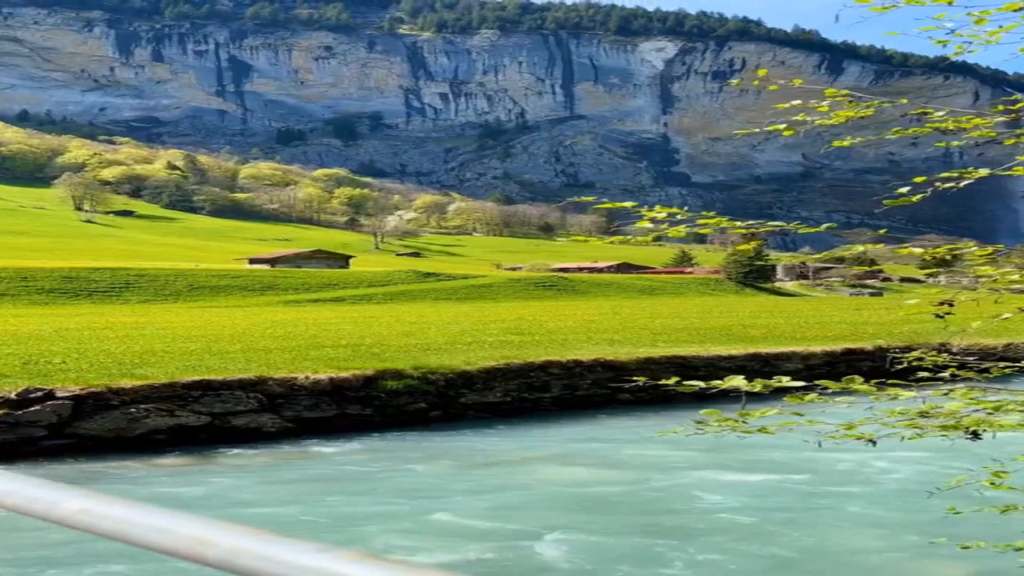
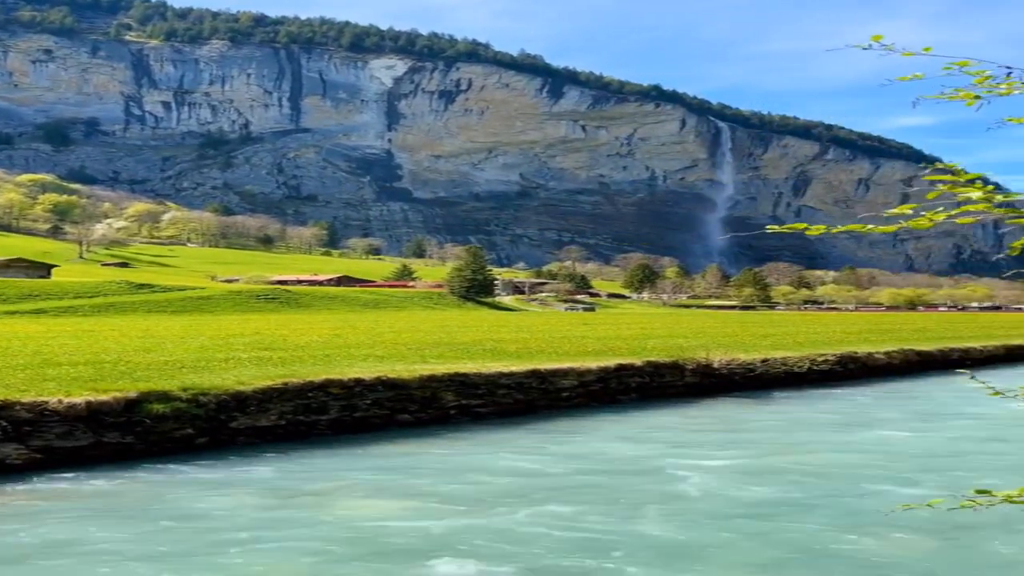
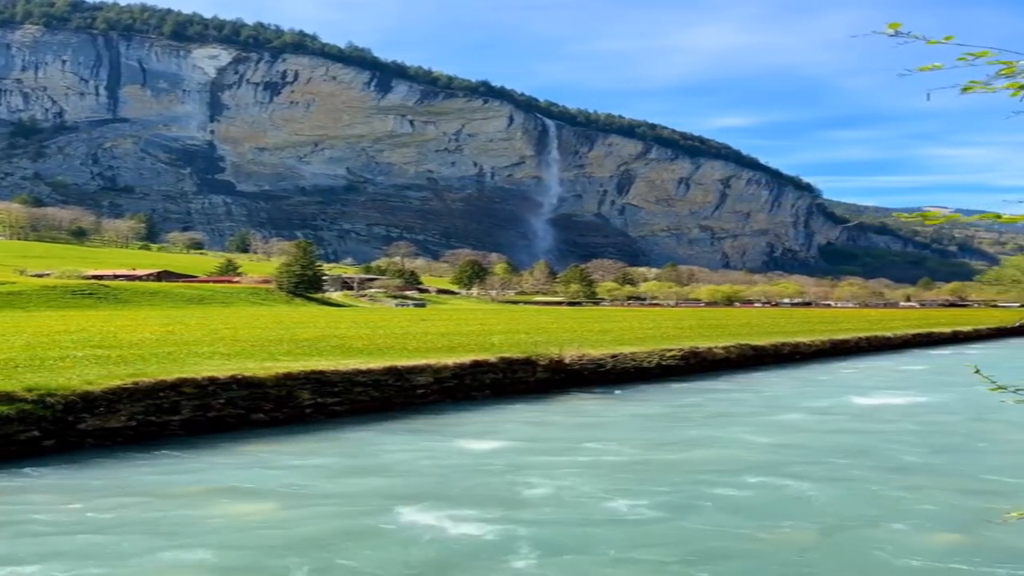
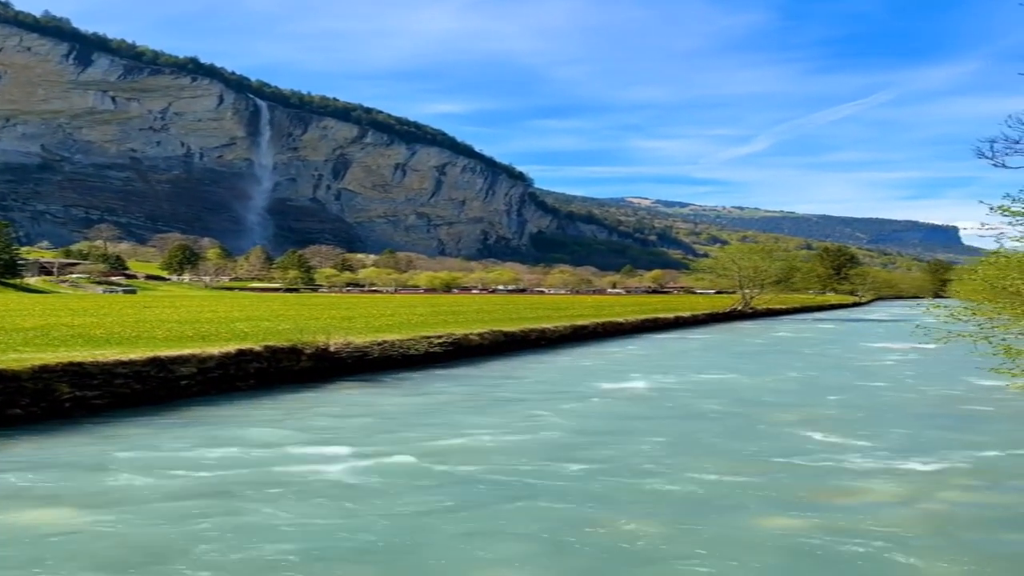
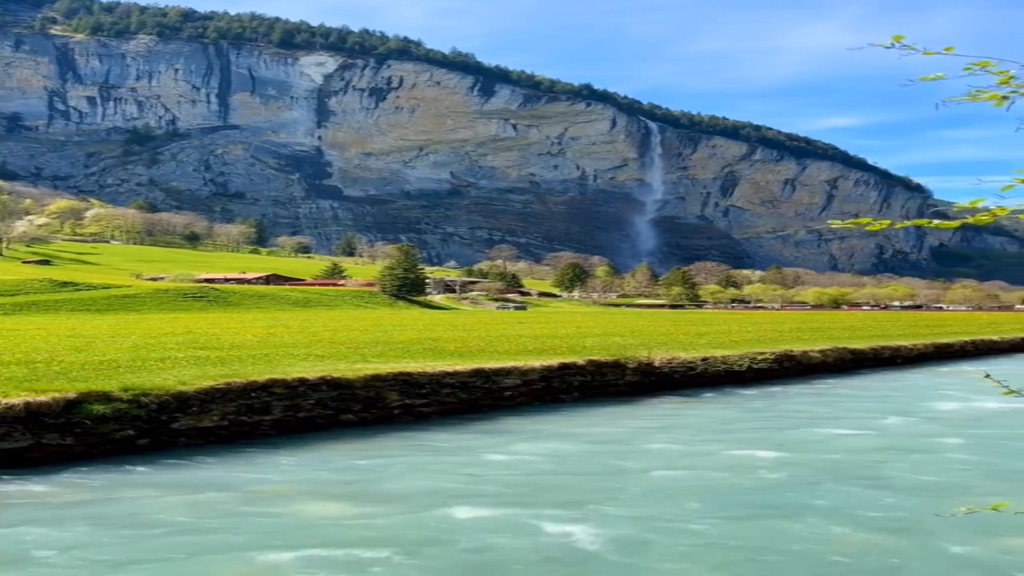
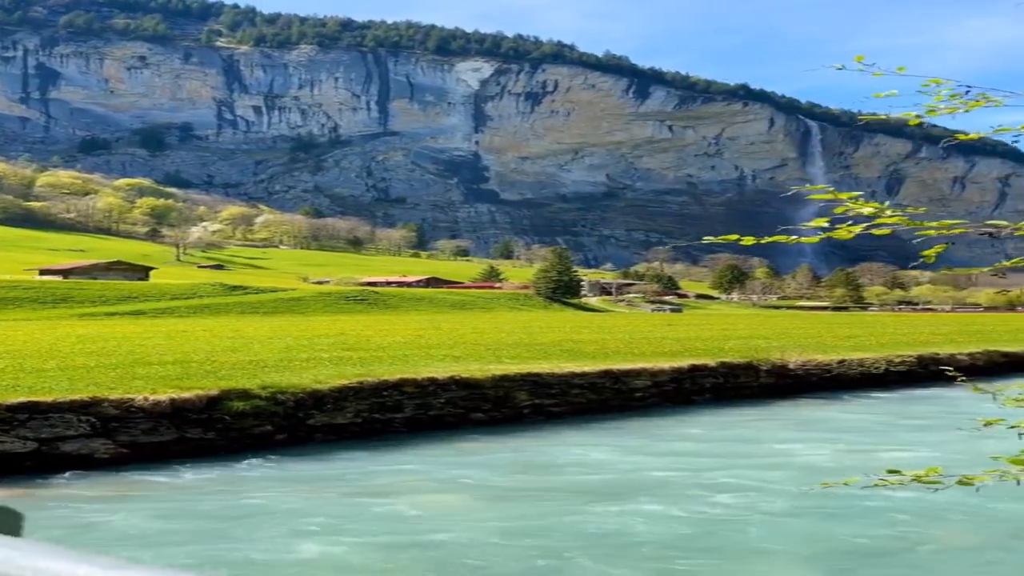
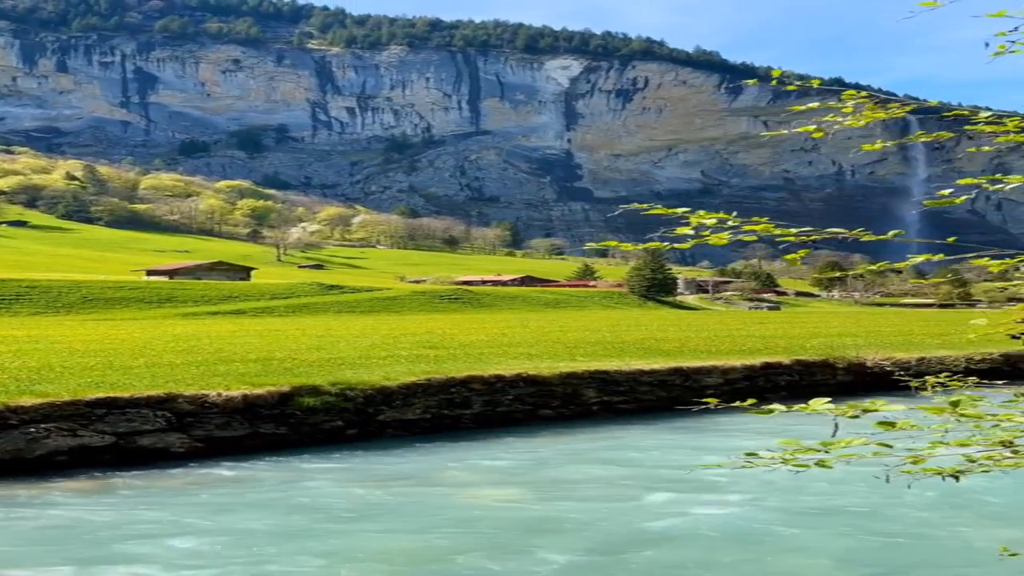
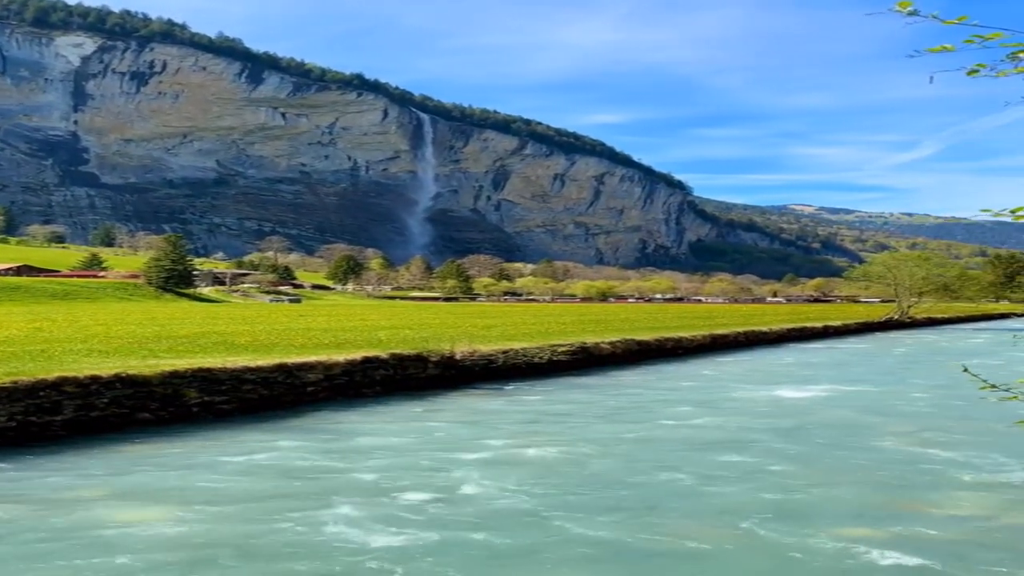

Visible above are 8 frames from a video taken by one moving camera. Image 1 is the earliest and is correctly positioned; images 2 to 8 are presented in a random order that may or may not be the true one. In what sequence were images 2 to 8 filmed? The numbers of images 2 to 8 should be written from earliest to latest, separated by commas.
7, 6, 2, 5, 3, 8, 4
